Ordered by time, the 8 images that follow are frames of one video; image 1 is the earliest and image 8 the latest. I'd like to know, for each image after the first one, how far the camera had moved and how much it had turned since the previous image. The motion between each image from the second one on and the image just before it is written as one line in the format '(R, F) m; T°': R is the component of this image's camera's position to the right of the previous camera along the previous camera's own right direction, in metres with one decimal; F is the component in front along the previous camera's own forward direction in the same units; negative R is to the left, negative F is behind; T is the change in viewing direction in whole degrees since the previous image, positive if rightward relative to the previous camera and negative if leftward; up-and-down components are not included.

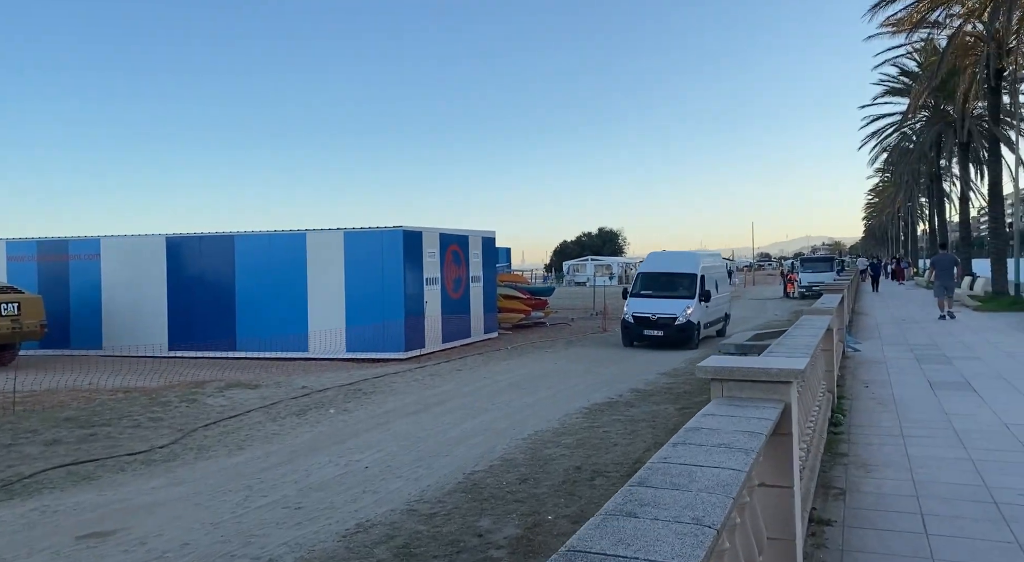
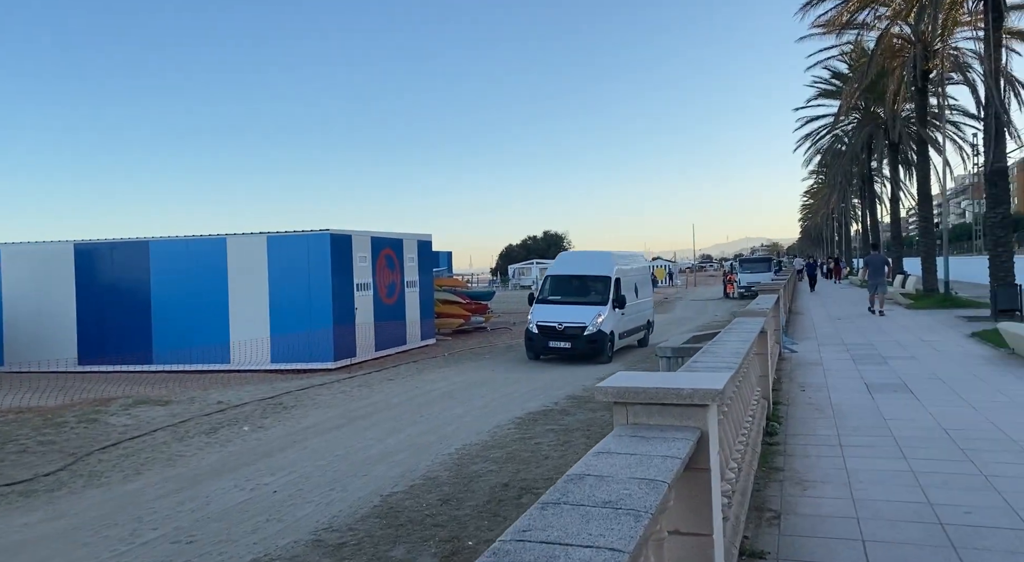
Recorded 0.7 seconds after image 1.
(+0.5, +0.8) m; +5°
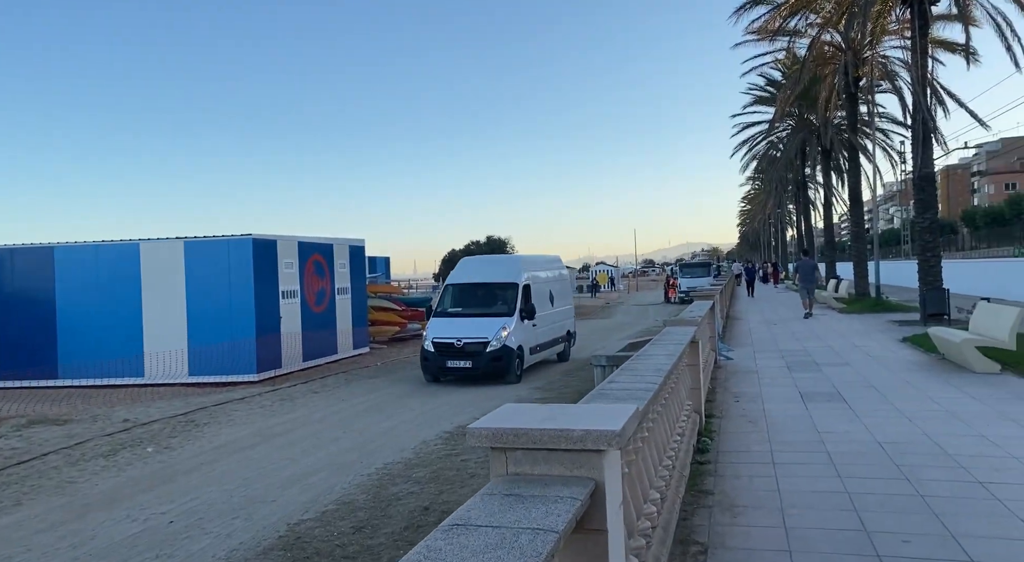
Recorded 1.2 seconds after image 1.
(+0.4, +0.7) m; +5°
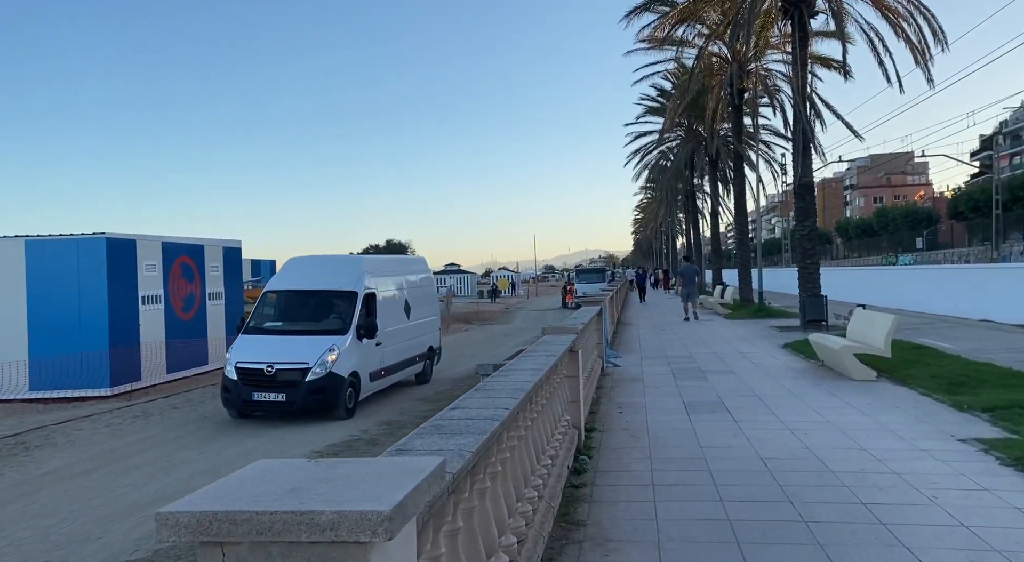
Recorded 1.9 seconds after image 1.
(+0.5, +0.8) m; +9°
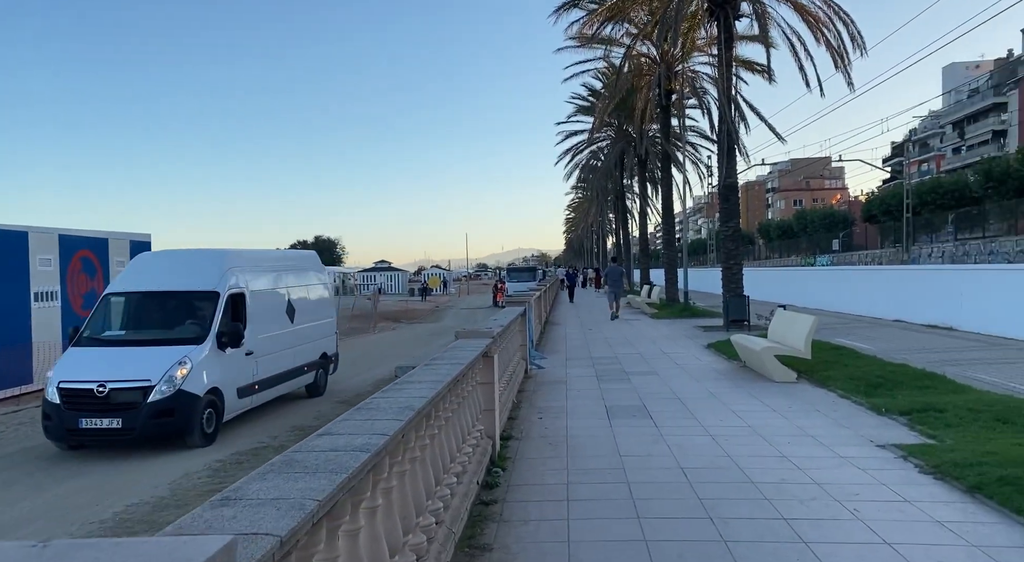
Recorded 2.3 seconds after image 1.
(+0.2, +0.5) m; +6°
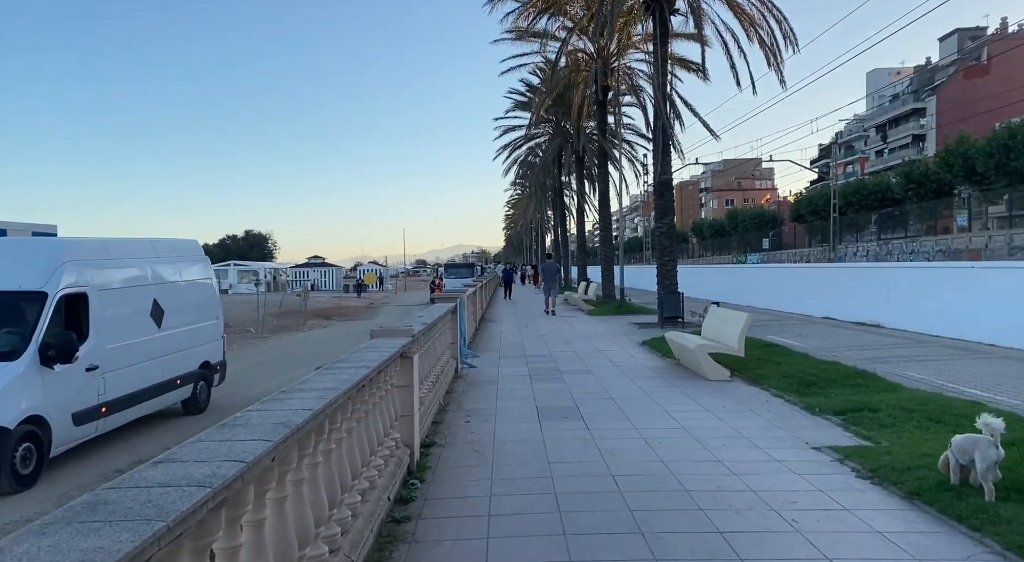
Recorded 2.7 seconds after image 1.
(+0.2, +0.5) m; +5°
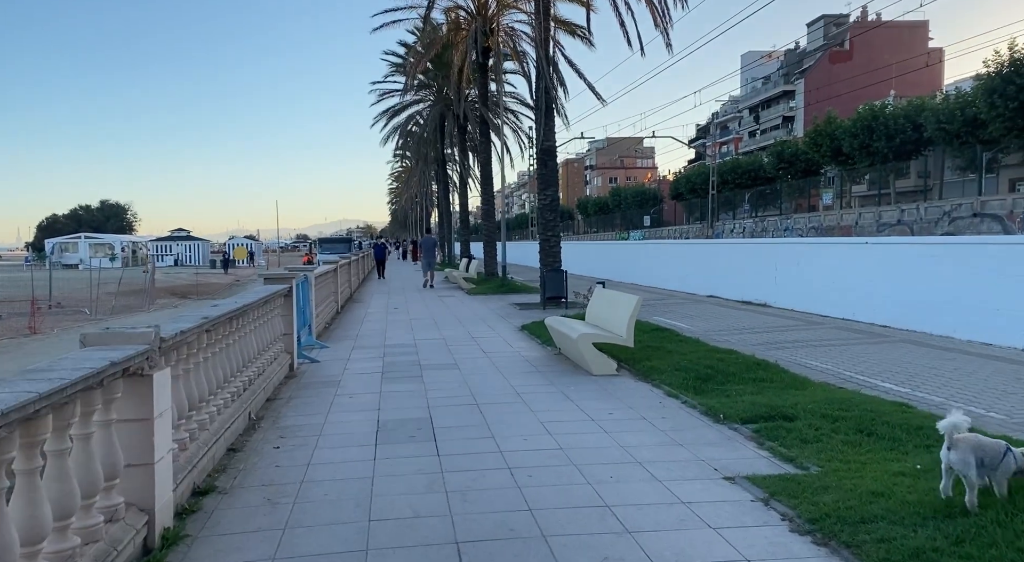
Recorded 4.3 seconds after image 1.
(+0.5, +1.7) m; +10°
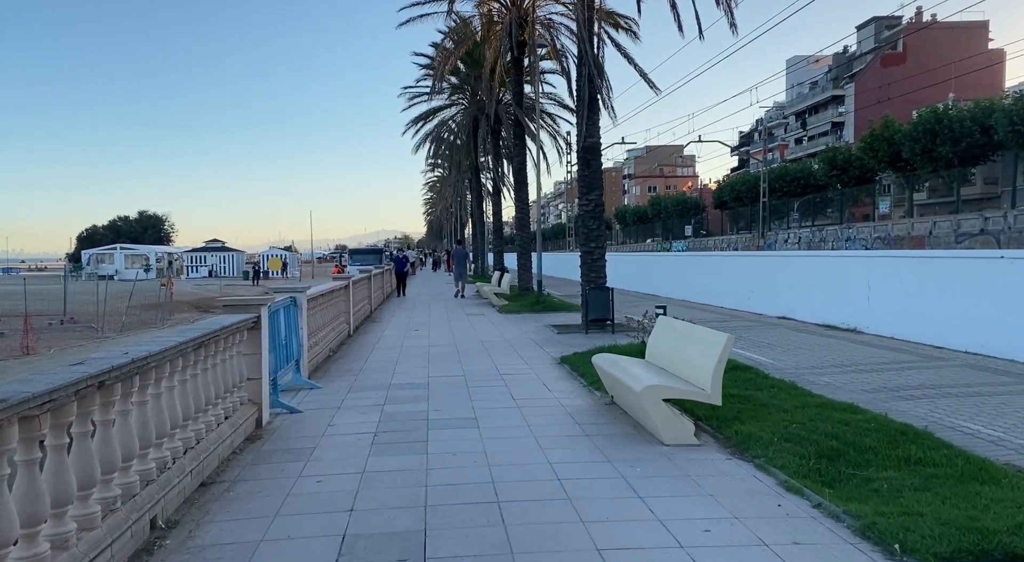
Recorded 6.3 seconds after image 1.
(0.0, +2.0) m; -3°
